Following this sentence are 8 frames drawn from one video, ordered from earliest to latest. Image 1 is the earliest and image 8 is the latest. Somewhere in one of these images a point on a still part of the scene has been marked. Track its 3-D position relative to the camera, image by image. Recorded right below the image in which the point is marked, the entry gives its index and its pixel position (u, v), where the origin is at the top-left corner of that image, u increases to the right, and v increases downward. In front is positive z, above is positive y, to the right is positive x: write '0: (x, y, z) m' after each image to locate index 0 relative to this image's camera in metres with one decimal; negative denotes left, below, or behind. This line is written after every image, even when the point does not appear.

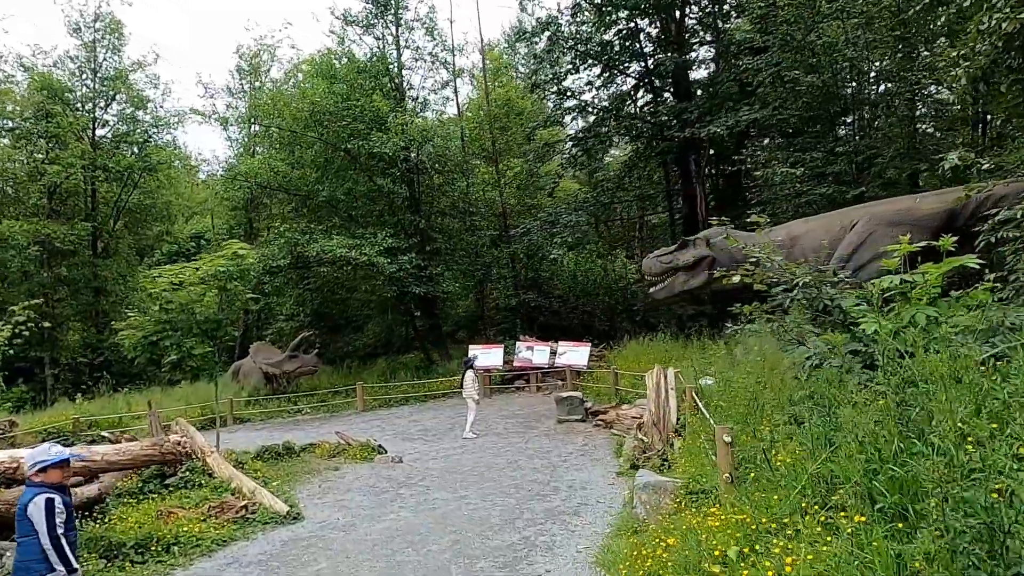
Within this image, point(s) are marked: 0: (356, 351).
0: (-4.4, -1.8, +18.5) m
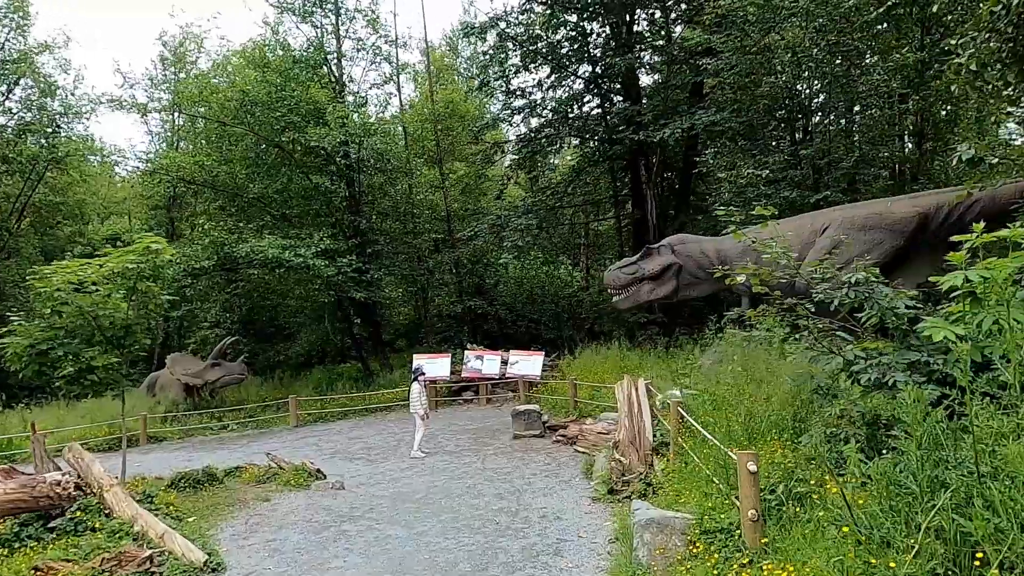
0: (-5.8, -1.9, +17.3) m
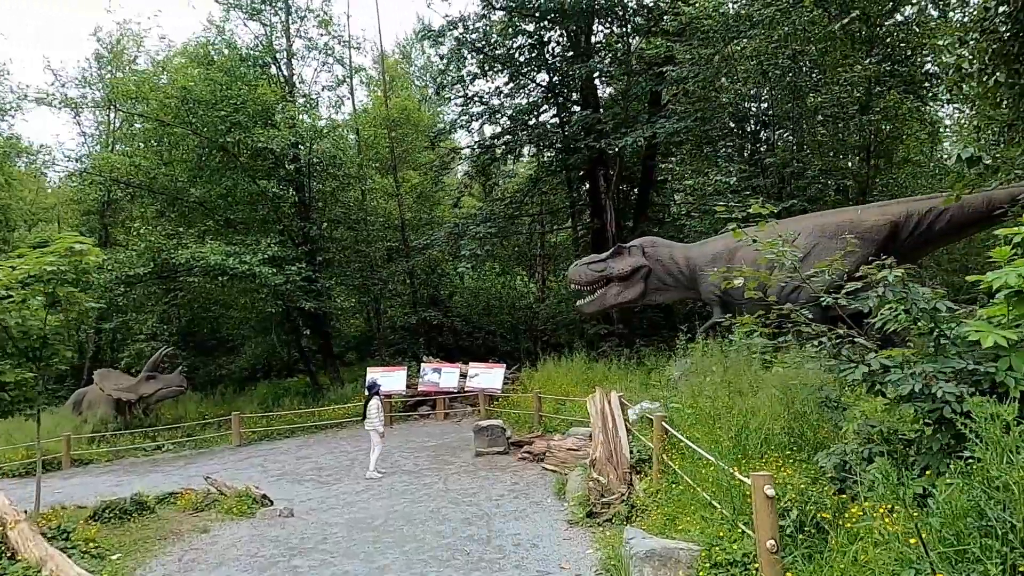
0: (-6.9, -2.2, +16.3) m
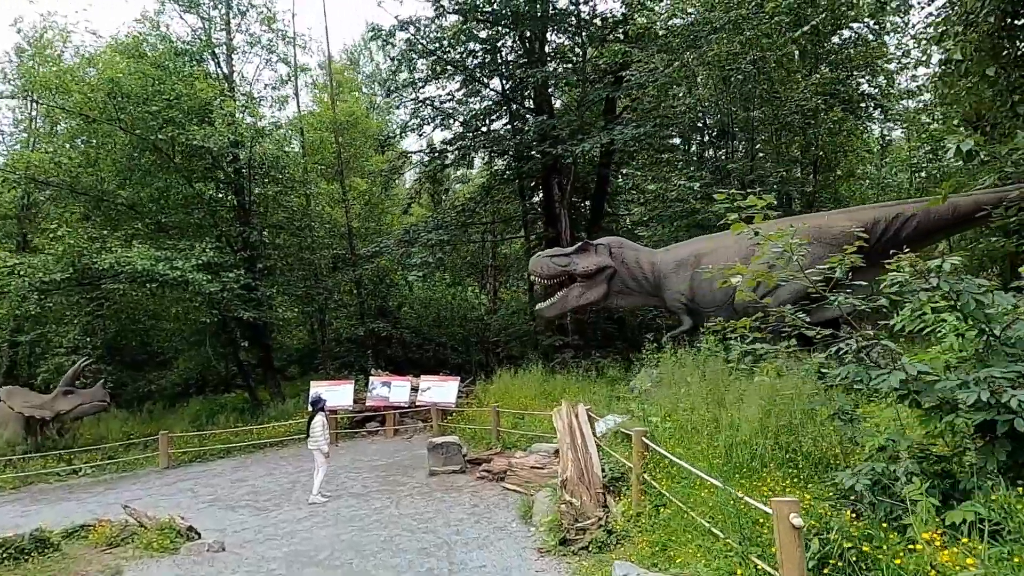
0: (-8.0, -2.4, +15.2) m
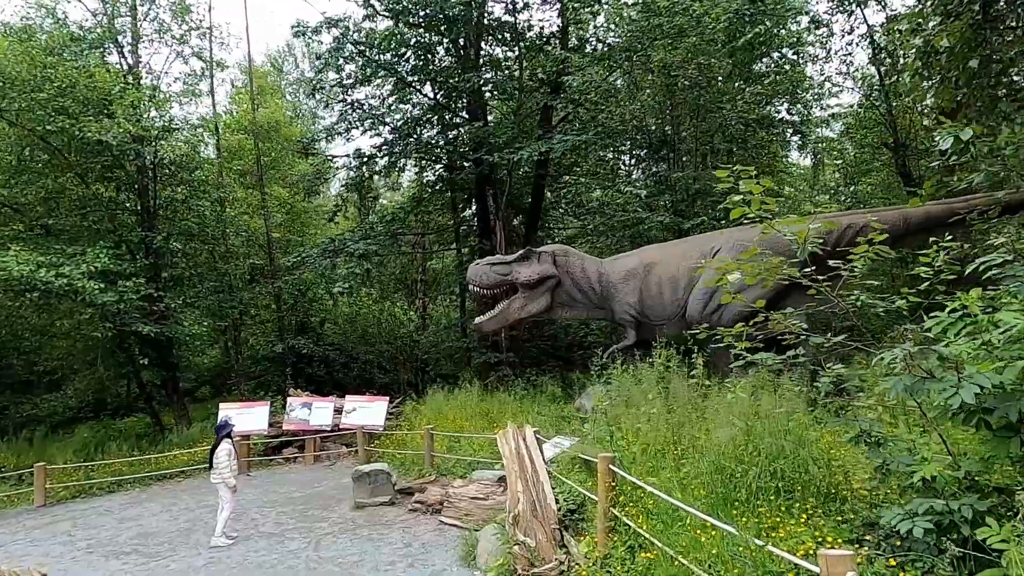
0: (-9.5, -2.6, +13.5) m
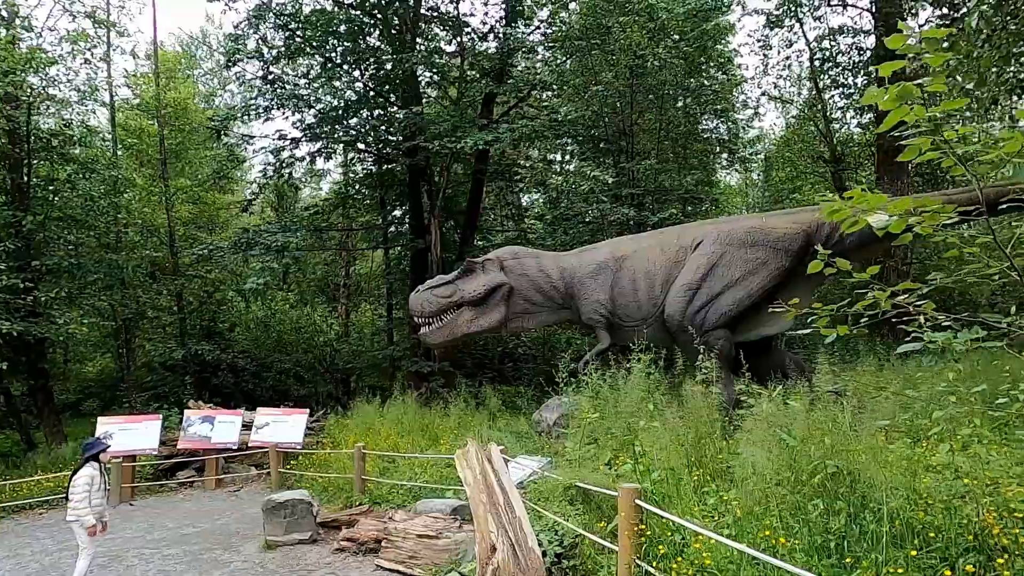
0: (-10.6, -2.4, +11.1) m
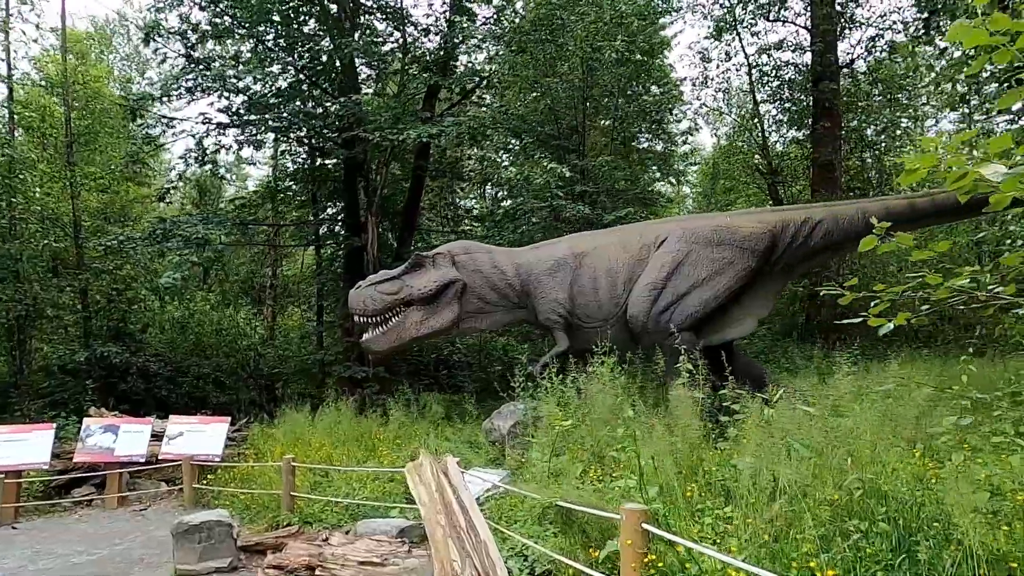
0: (-11.5, -2.3, +9.5) m
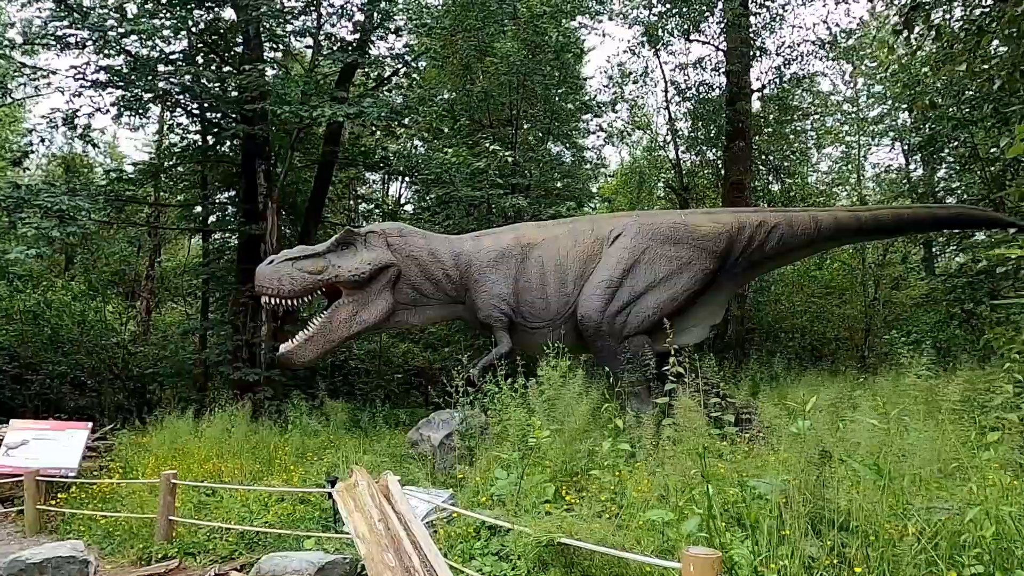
0: (-12.5, -1.7, +6.8) m
